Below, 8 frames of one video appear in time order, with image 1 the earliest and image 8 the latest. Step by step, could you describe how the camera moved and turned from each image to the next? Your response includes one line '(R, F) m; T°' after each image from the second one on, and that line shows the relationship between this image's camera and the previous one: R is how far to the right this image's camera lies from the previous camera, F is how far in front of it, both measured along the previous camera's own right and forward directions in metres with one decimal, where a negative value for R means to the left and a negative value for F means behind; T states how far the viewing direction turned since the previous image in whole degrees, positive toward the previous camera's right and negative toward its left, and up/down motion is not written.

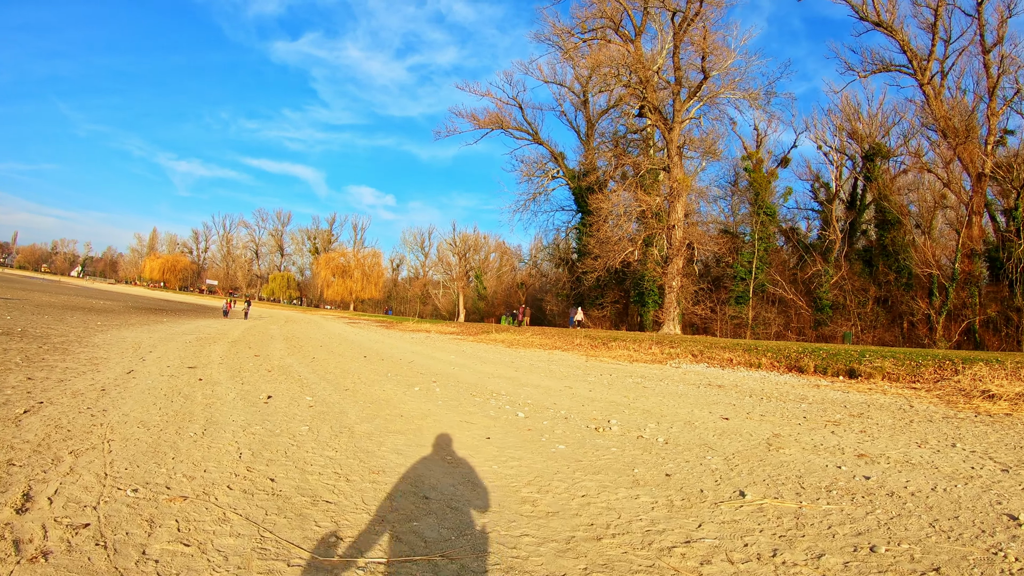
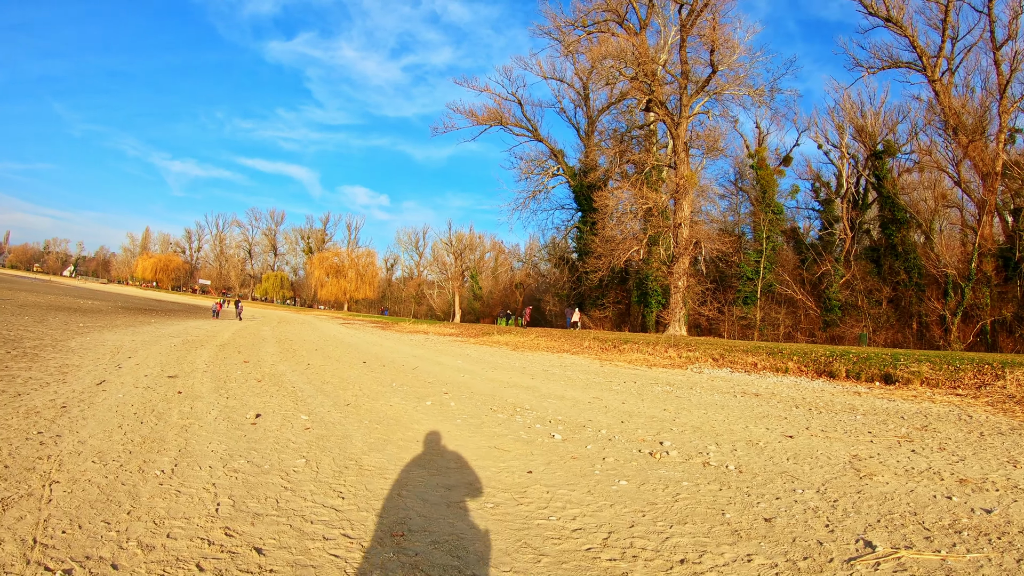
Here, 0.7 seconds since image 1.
(-0.5, +1.2) m; 0°
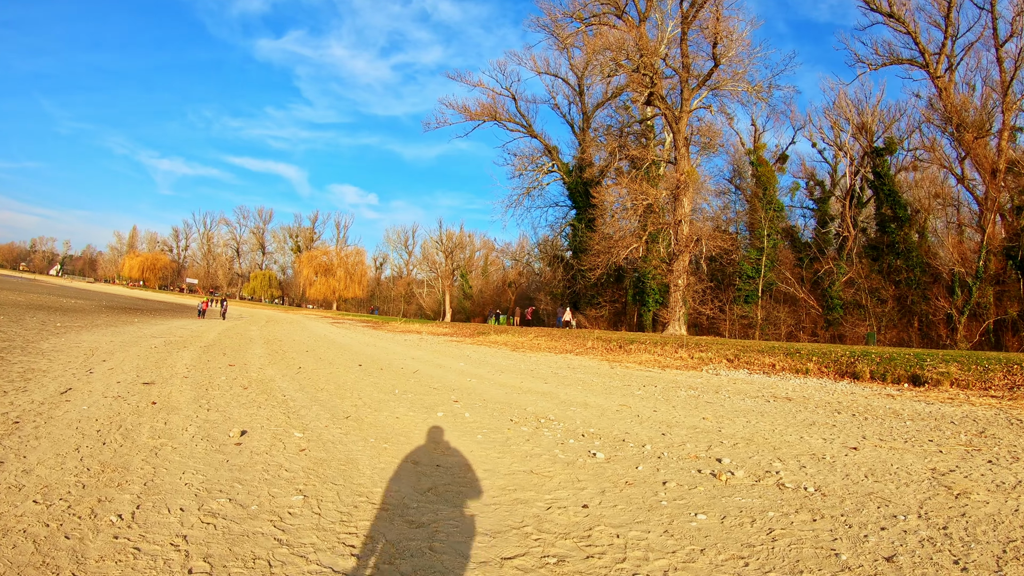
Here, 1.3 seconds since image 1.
(-0.5, +1.0) m; +1°
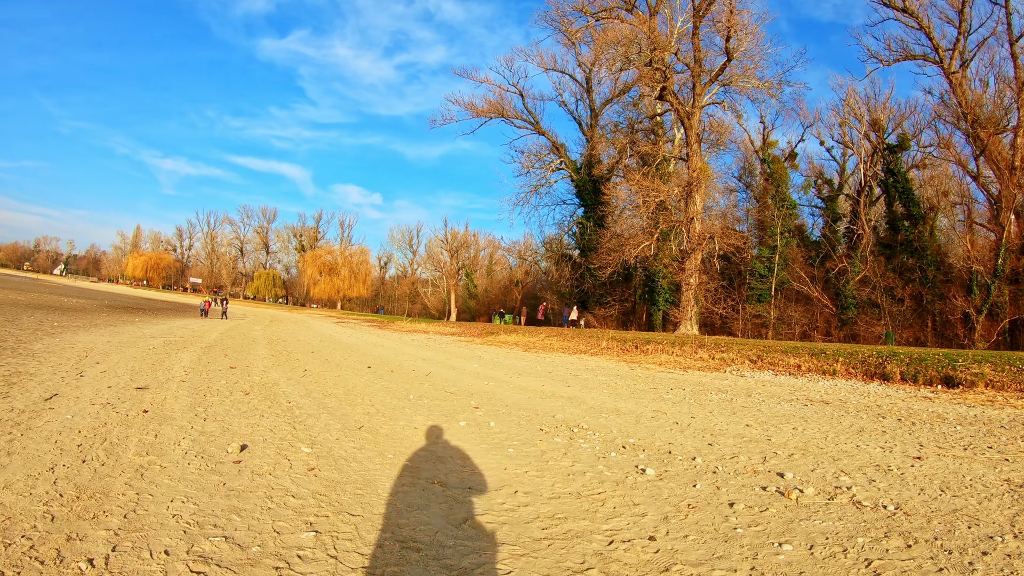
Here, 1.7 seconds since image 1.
(-0.3, +0.7) m; 0°
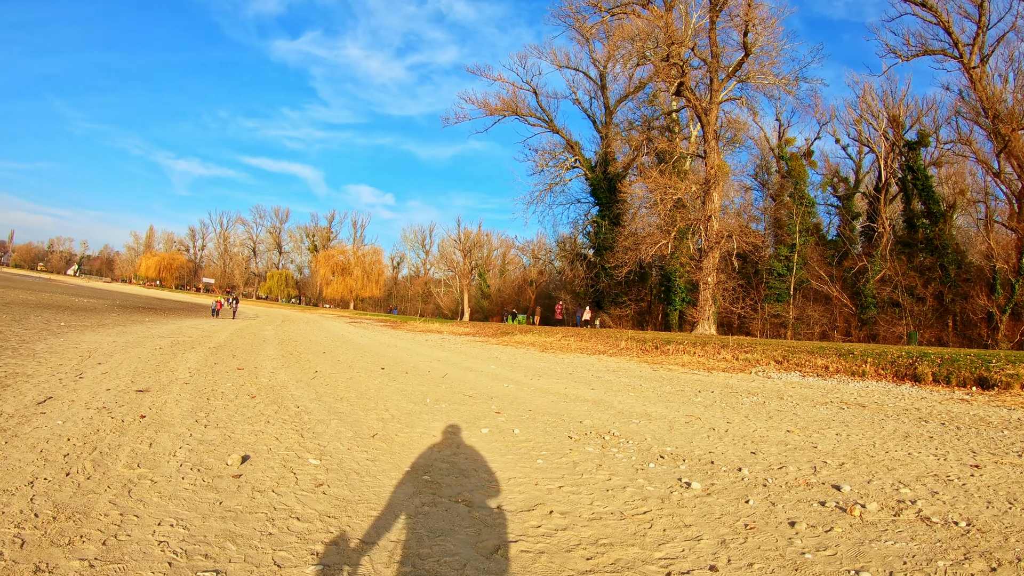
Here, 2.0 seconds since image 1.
(-0.2, +0.5) m; -1°
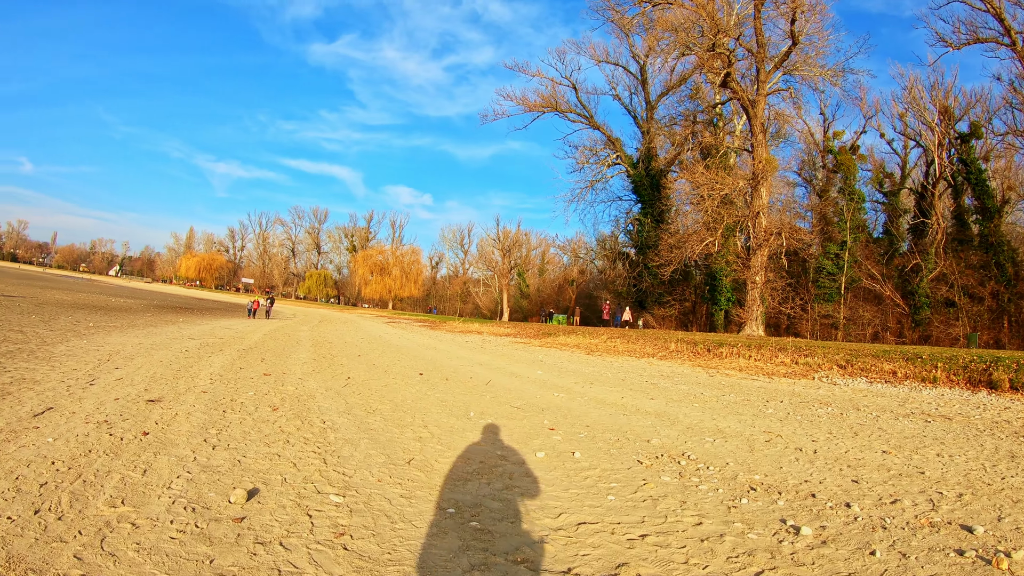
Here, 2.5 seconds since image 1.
(-0.2, +0.9) m; -3°
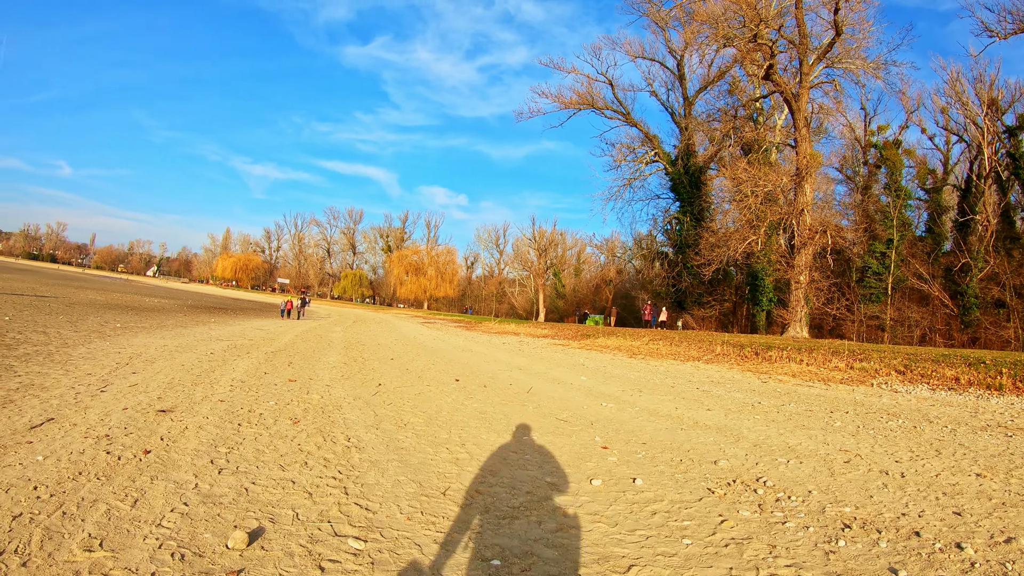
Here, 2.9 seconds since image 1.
(-0.2, +0.6) m; -3°
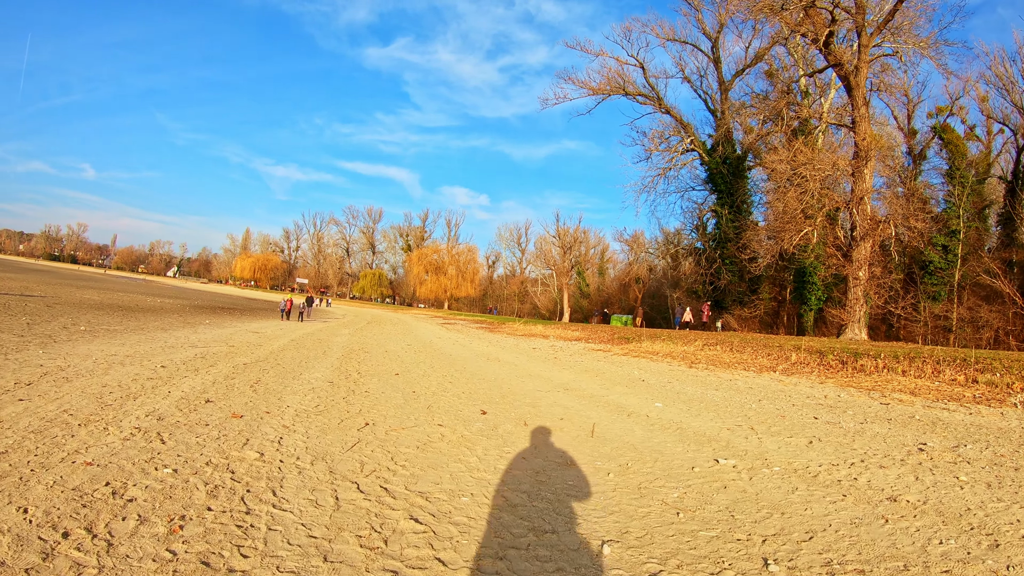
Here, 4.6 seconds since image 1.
(-0.3, +2.5) m; -2°
